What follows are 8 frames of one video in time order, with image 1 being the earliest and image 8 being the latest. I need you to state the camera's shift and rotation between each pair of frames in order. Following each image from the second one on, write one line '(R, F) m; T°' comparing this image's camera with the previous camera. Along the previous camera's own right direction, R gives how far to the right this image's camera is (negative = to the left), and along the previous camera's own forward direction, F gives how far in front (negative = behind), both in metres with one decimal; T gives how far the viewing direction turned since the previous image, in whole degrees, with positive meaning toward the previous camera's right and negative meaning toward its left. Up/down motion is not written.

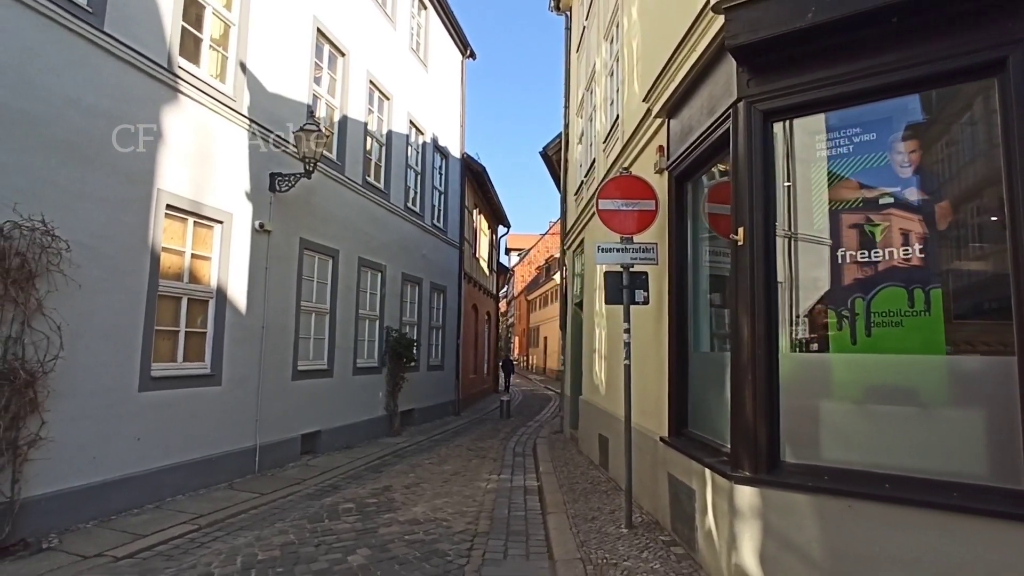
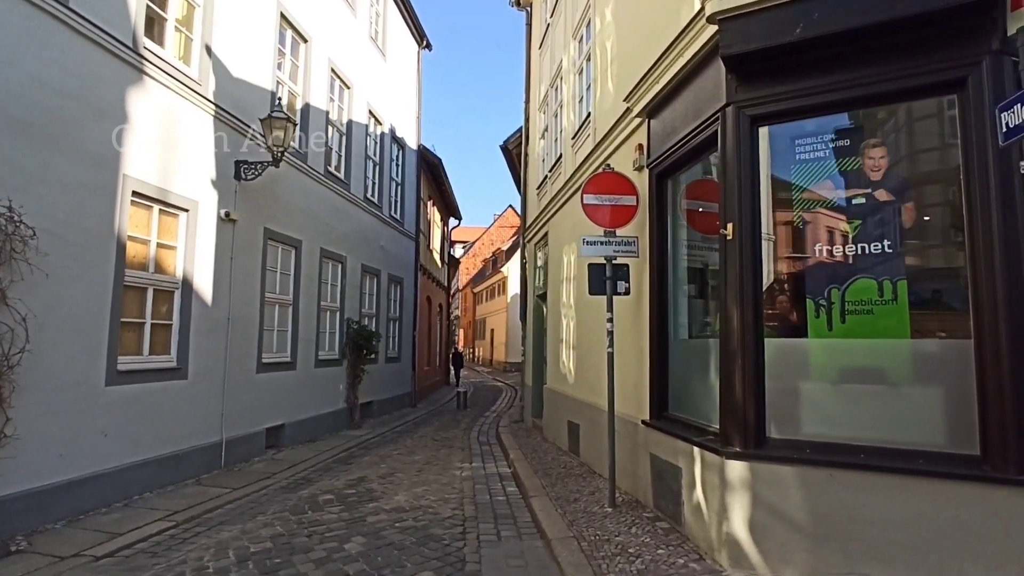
(-0.5, -0.2) m; +6°
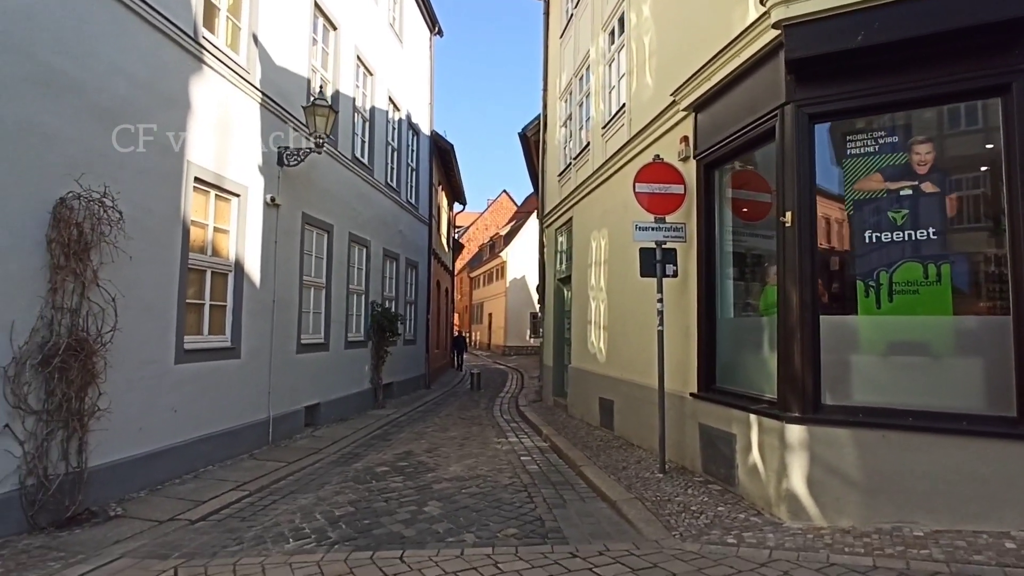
(-0.8, -0.4) m; +2°
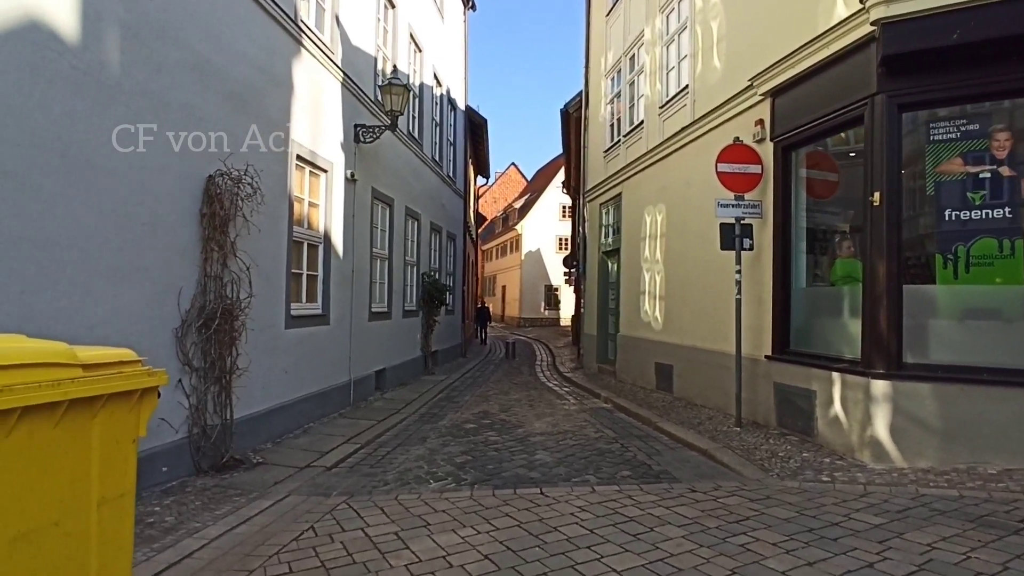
(-1.2, -0.6) m; +1°
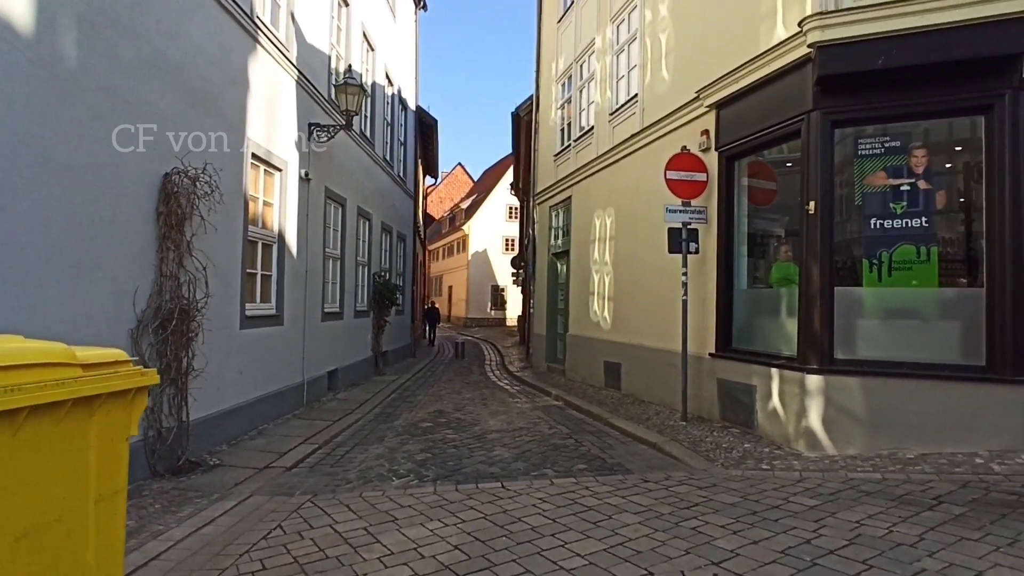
(-0.2, -0.2) m; +5°
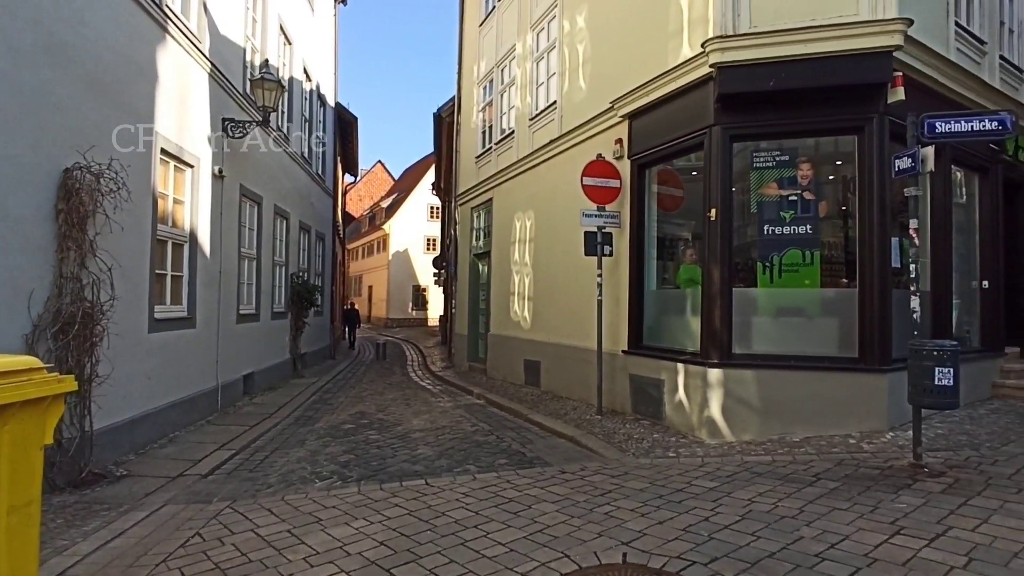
(0.0, -0.2) m; +7°
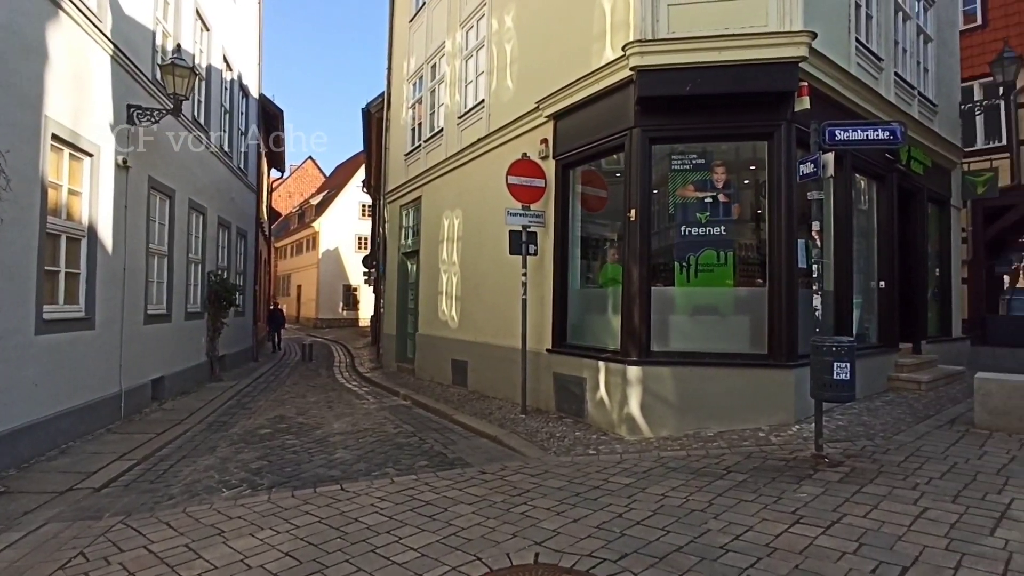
(+0.2, +0.1) m; +6°
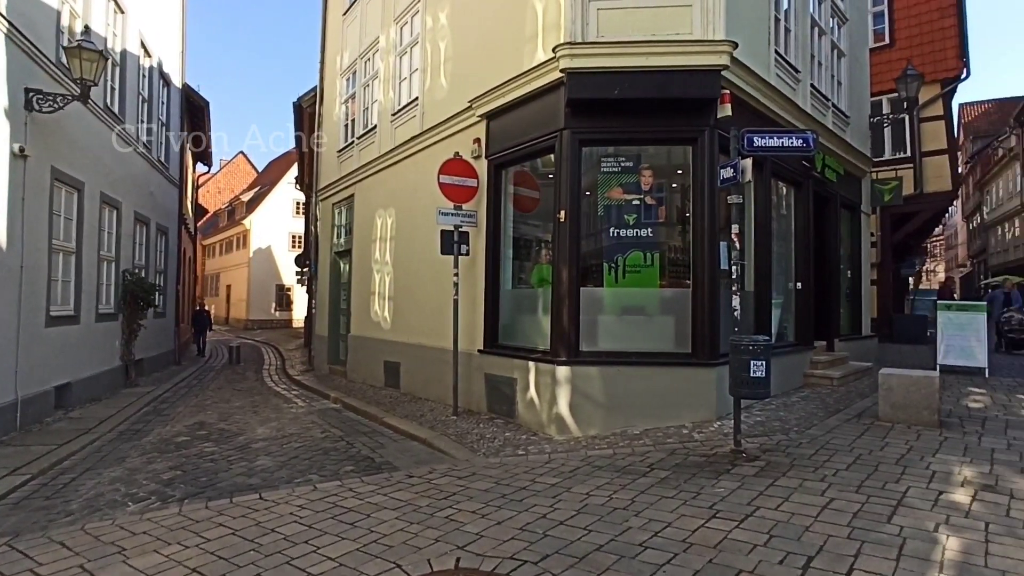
(+0.1, 0.0) m; +6°
